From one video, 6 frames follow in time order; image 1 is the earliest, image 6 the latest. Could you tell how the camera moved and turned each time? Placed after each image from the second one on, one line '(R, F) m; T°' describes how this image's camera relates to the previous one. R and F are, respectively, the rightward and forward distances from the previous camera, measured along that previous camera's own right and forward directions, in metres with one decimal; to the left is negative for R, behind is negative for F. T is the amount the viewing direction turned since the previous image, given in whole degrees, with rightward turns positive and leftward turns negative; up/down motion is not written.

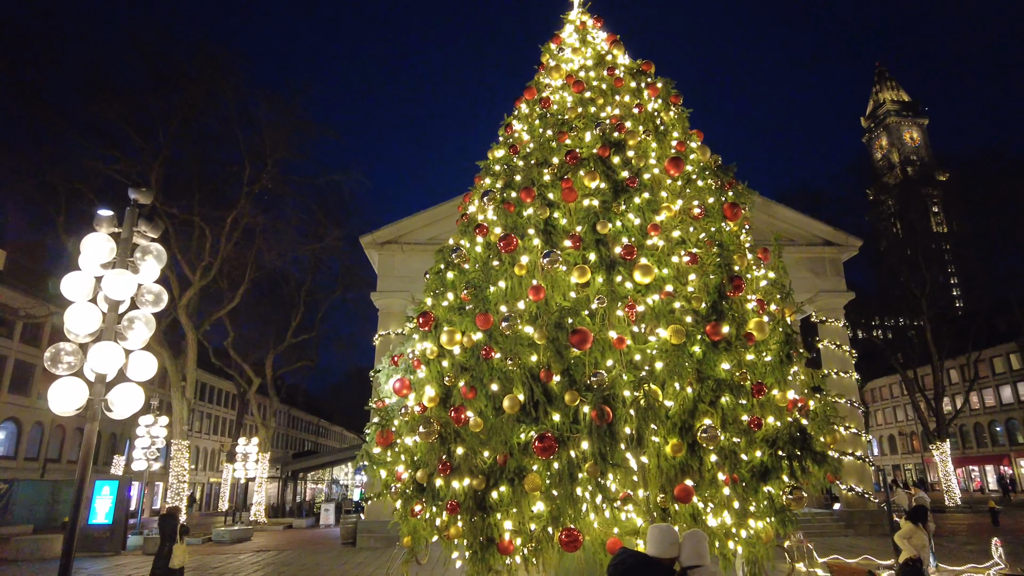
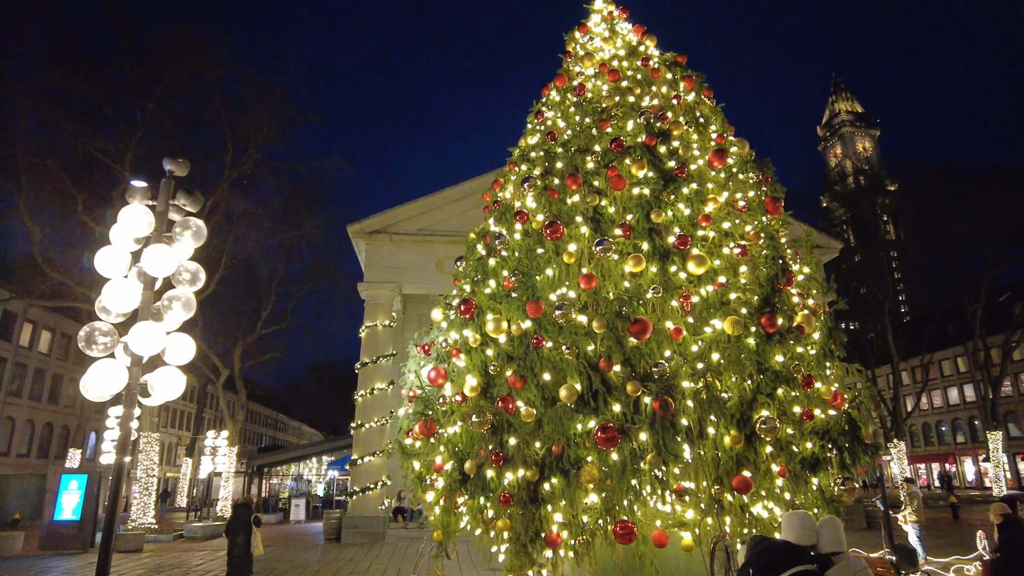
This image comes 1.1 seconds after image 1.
(-0.8, +0.2) m; +4°
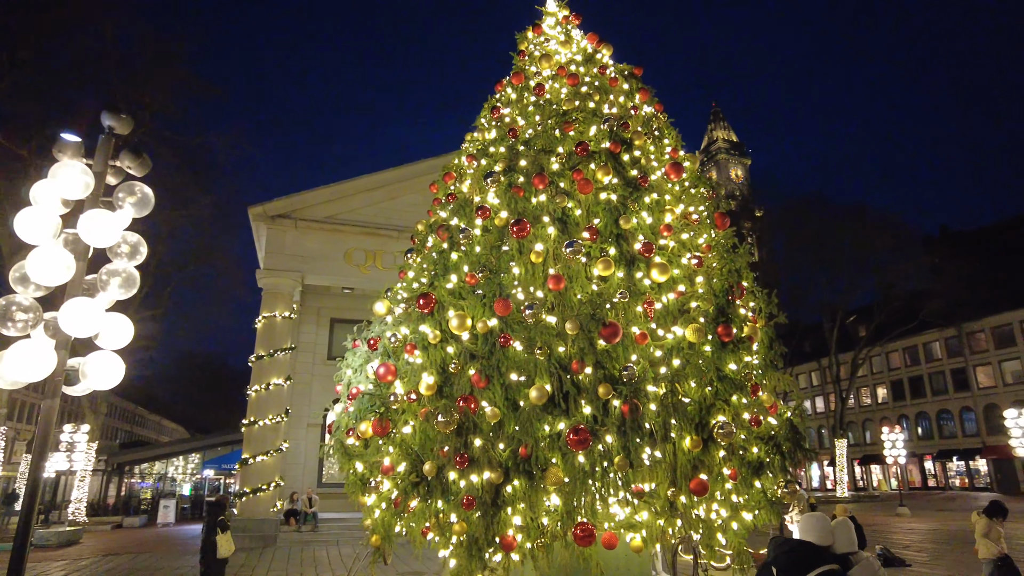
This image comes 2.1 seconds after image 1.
(-0.7, +0.2) m; +11°
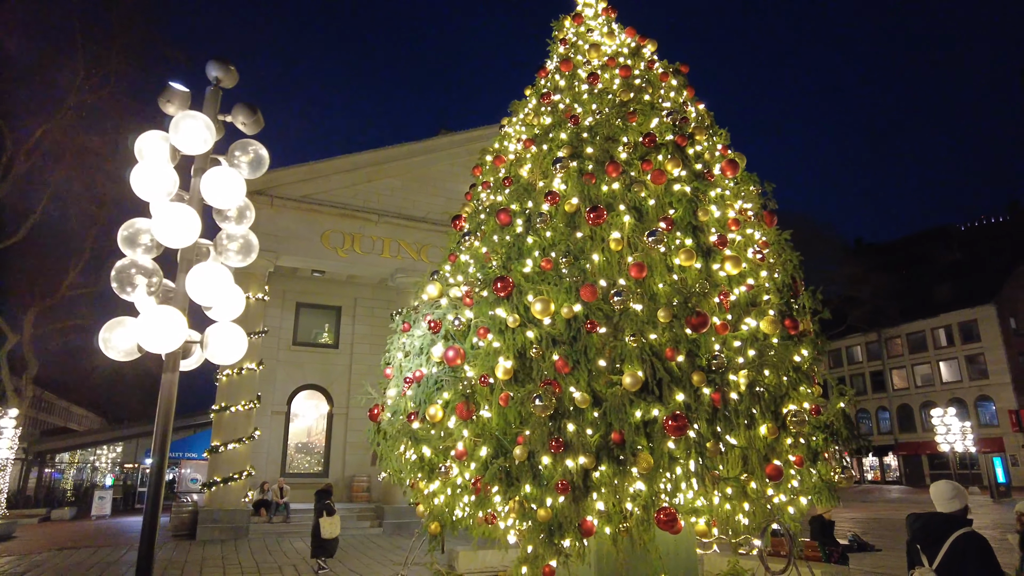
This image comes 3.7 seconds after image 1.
(-1.4, +0.1) m; +7°
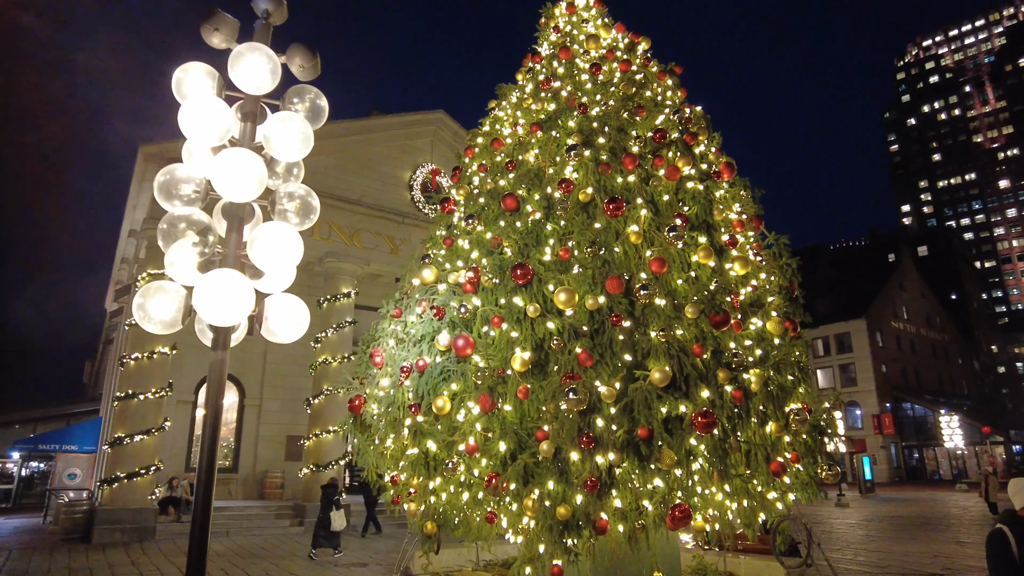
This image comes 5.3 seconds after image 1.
(-1.1, +0.4) m; +10°
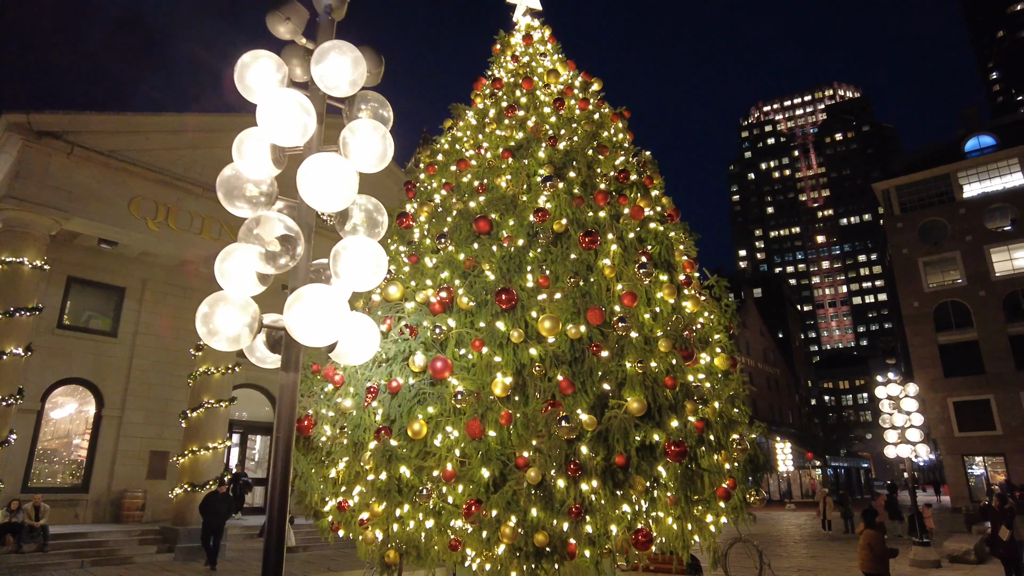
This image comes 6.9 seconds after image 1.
(-1.1, +0.1) m; +13°
